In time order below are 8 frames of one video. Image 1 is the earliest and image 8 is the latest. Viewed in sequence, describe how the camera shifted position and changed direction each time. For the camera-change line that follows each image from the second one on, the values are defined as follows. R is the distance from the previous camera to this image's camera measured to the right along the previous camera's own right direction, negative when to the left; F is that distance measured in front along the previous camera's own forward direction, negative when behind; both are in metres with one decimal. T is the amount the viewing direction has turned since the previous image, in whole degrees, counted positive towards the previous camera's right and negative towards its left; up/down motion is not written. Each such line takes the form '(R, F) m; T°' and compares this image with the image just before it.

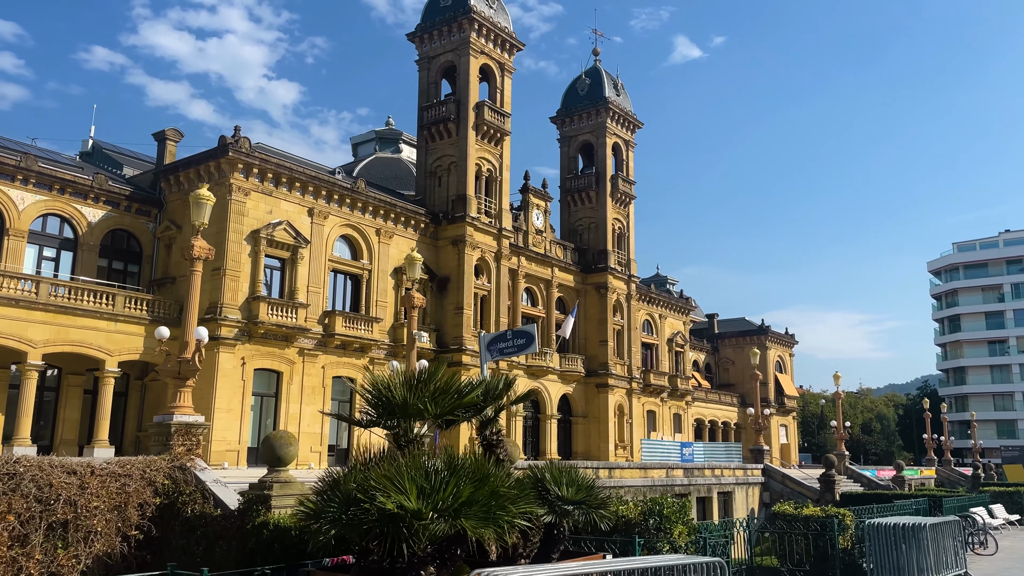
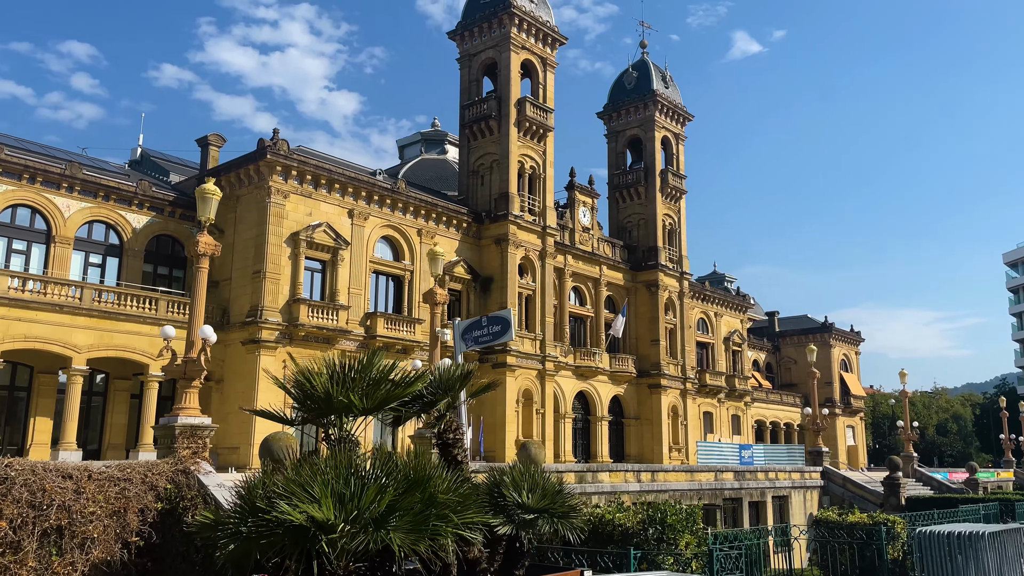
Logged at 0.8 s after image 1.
(+0.7, +0.8) m; -4°
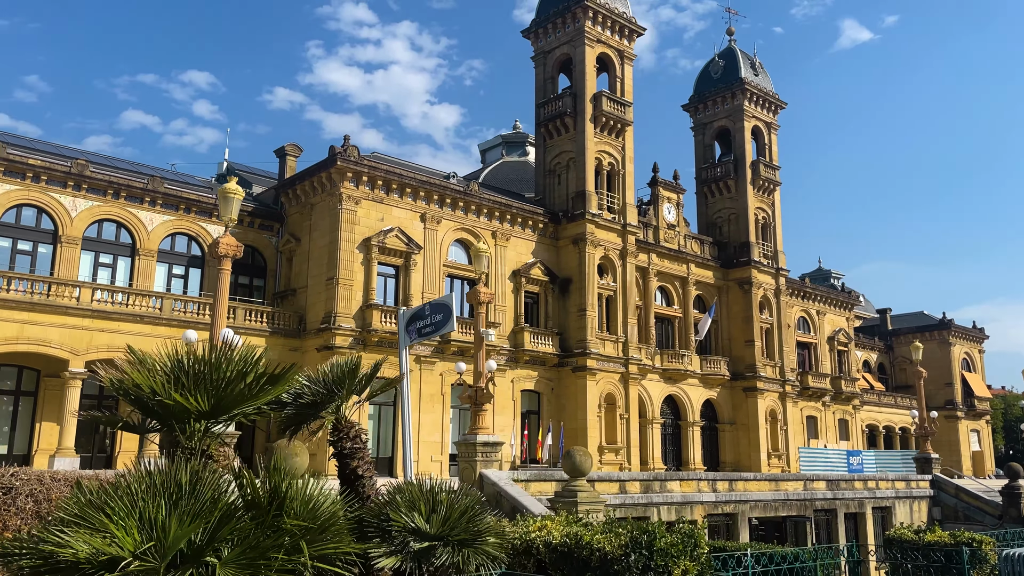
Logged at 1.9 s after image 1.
(+1.0, +1.0) m; -7°
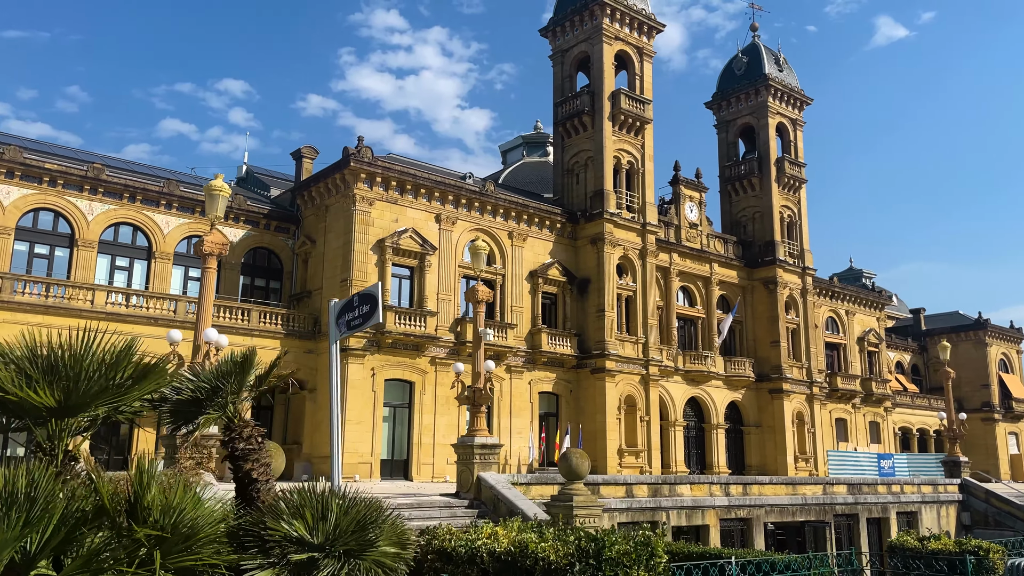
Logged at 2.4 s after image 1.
(+0.6, +0.4) m; -2°
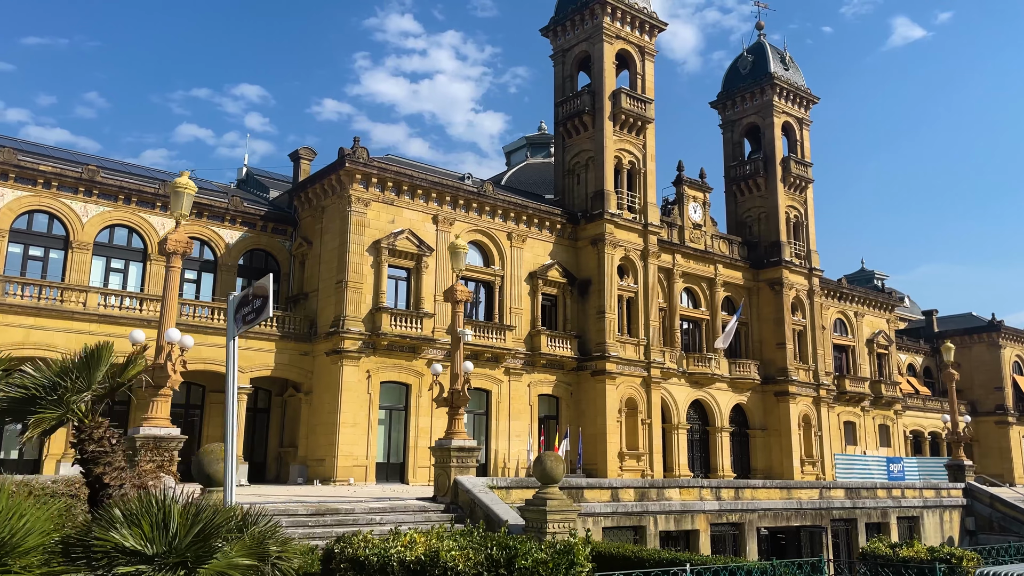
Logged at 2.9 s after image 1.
(+0.6, +0.3) m; -1°
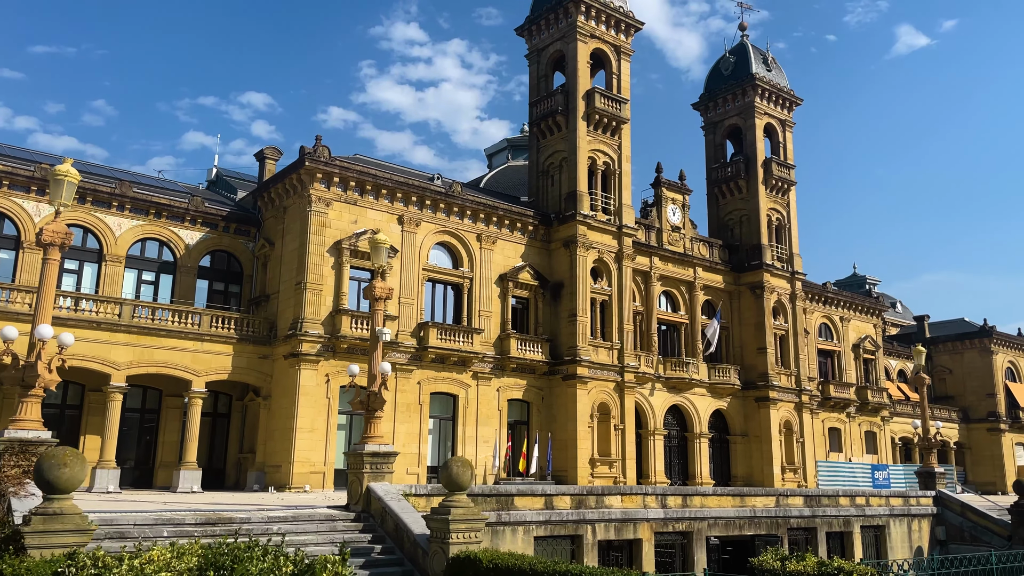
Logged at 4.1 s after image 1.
(+1.4, +0.7) m; 0°
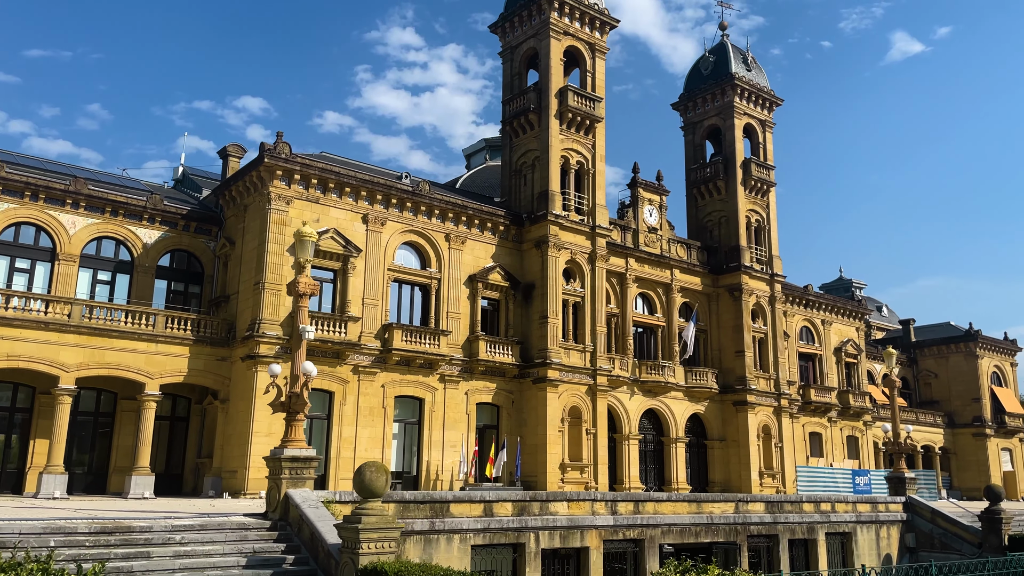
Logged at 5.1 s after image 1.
(+1.0, +0.7) m; 0°
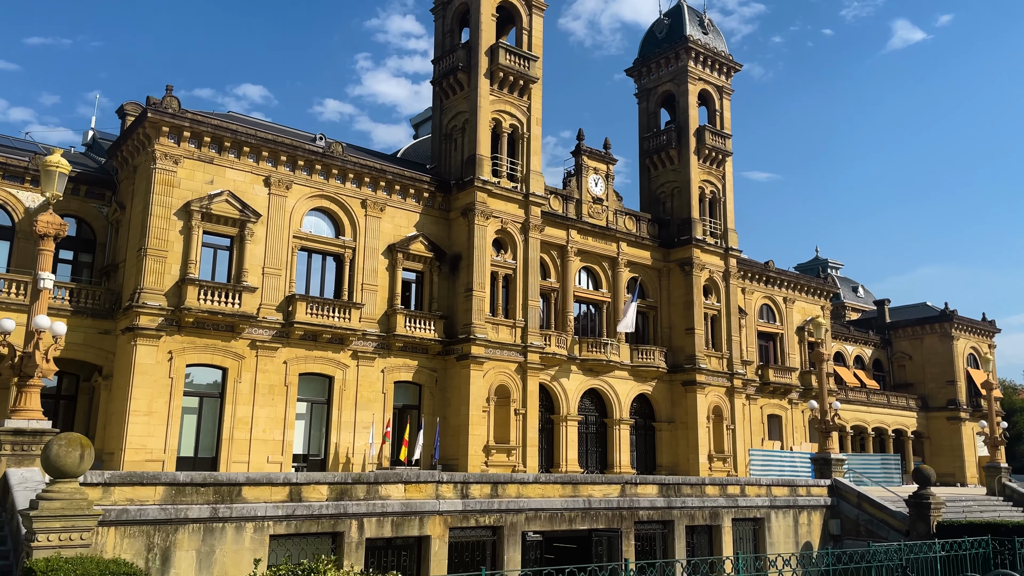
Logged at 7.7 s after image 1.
(+2.9, +2.2) m; 0°
